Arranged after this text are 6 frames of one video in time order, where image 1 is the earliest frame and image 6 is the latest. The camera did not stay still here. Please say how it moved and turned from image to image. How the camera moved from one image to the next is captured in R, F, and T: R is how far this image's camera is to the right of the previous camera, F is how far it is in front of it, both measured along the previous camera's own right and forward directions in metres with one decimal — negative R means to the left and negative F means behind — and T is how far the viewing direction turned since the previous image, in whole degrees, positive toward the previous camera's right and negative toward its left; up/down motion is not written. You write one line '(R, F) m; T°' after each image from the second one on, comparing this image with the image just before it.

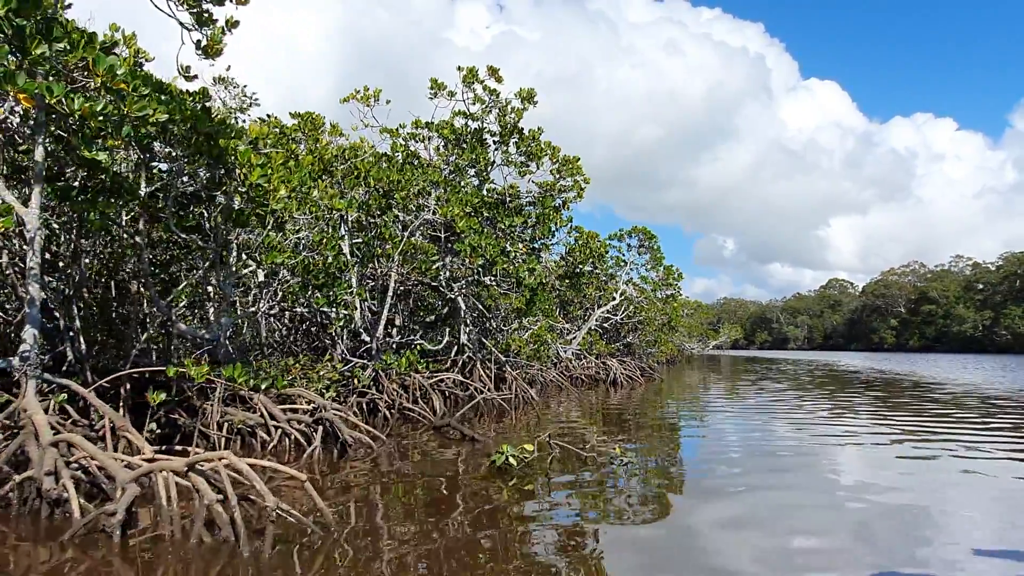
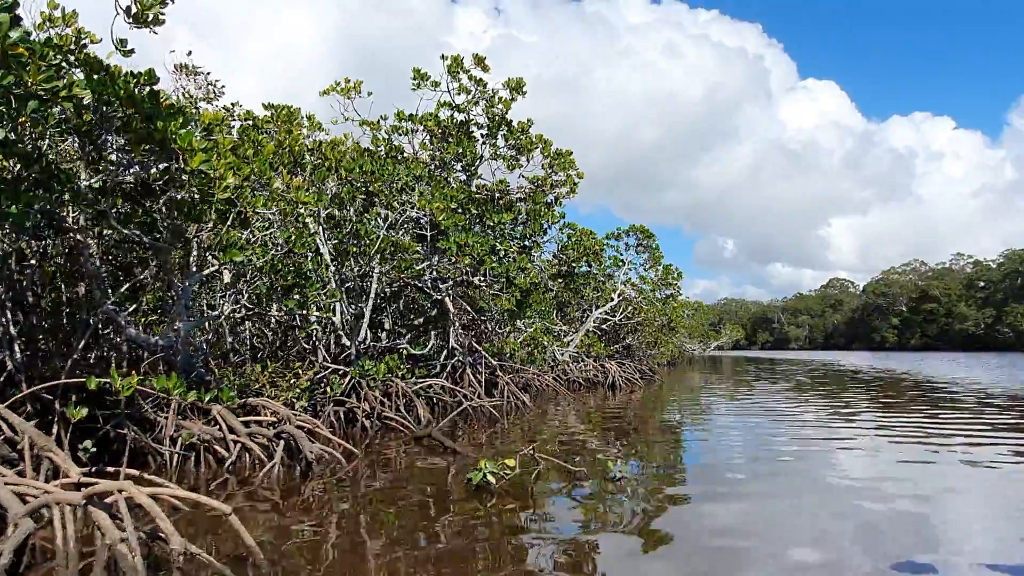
(+0.2, +0.7) m; 0°
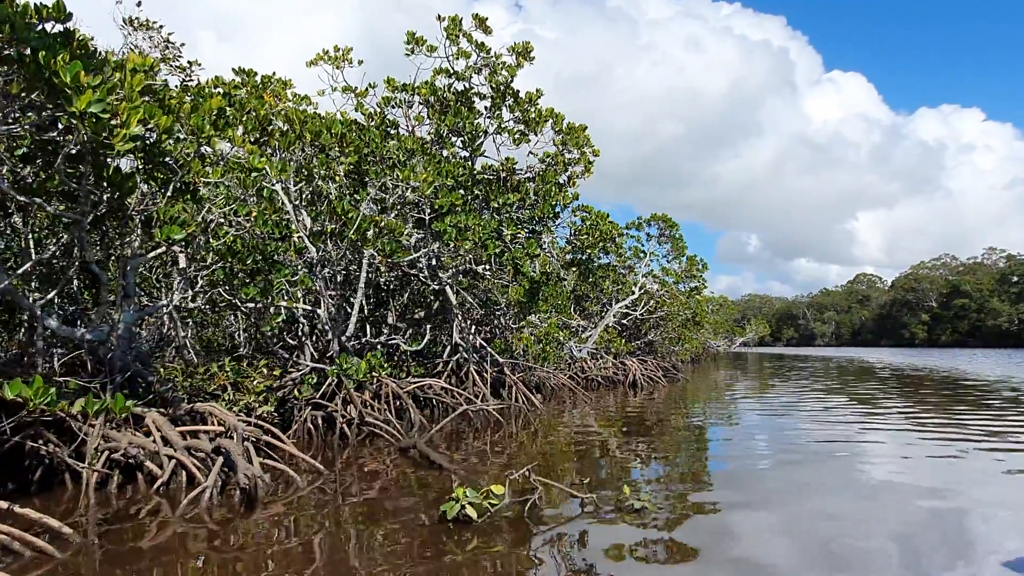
(+0.2, +1.4) m; -2°
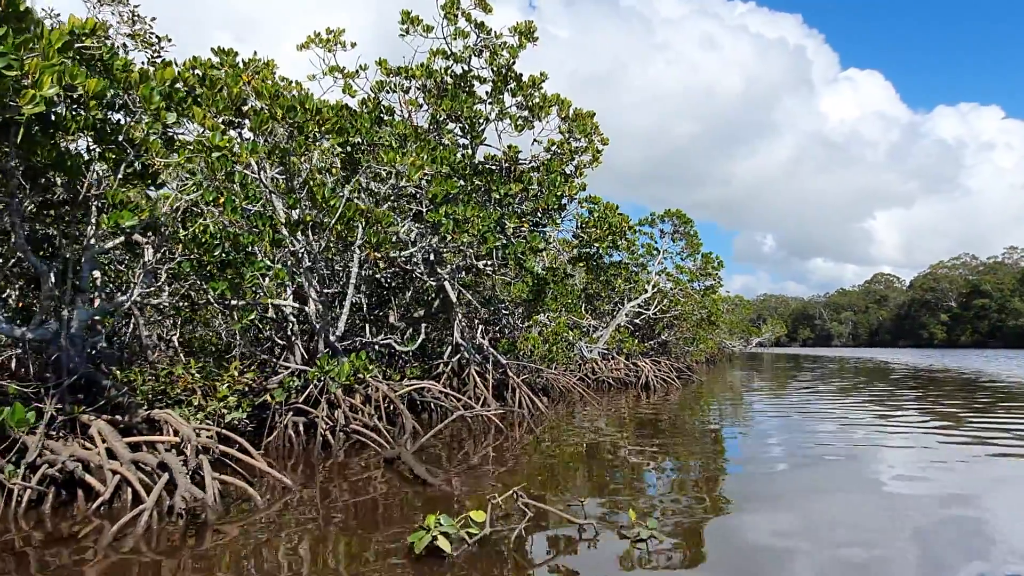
(+0.2, +0.8) m; -1°
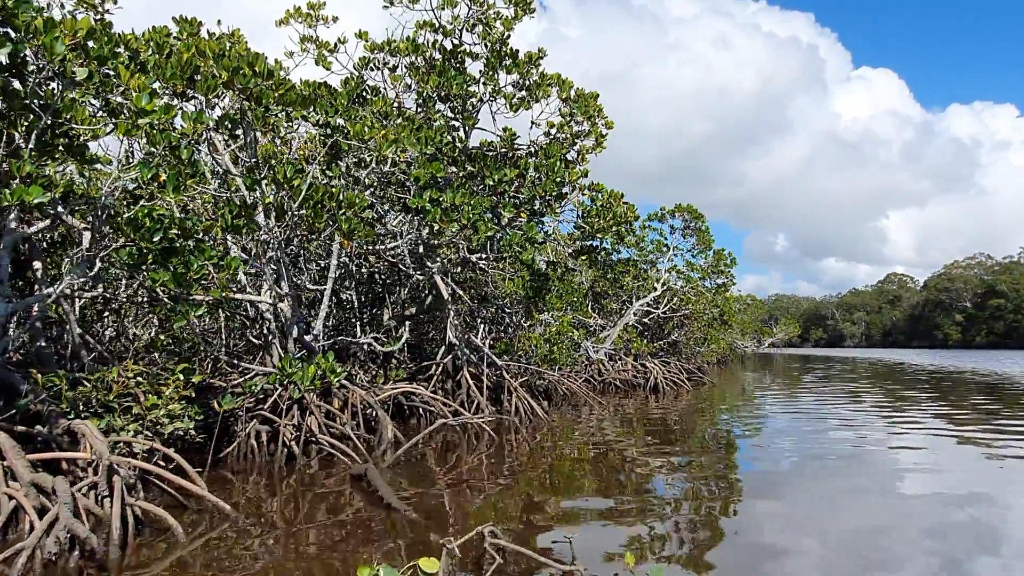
(+0.2, +0.9) m; -1°
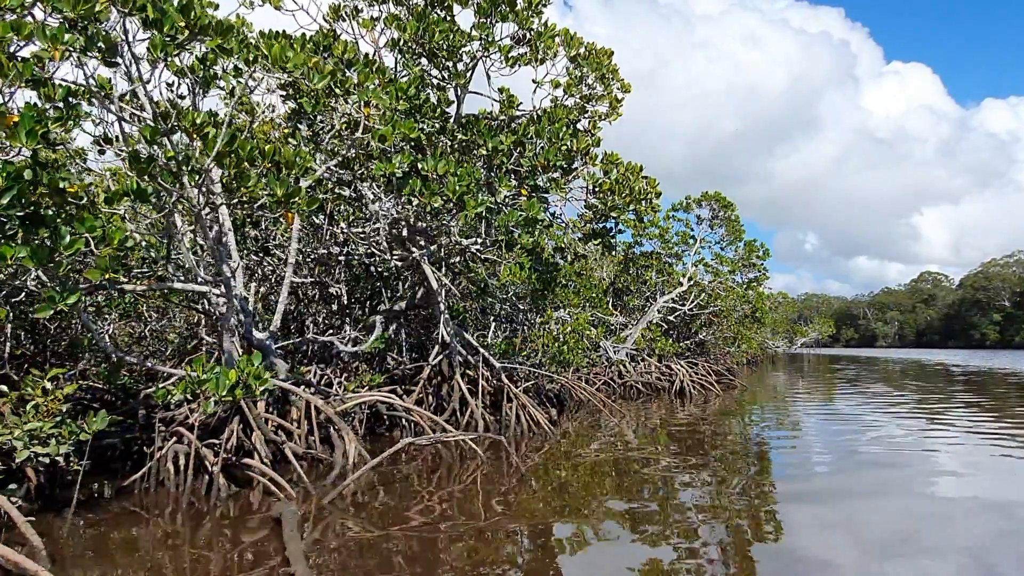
(+0.3, +1.6) m; -2°
